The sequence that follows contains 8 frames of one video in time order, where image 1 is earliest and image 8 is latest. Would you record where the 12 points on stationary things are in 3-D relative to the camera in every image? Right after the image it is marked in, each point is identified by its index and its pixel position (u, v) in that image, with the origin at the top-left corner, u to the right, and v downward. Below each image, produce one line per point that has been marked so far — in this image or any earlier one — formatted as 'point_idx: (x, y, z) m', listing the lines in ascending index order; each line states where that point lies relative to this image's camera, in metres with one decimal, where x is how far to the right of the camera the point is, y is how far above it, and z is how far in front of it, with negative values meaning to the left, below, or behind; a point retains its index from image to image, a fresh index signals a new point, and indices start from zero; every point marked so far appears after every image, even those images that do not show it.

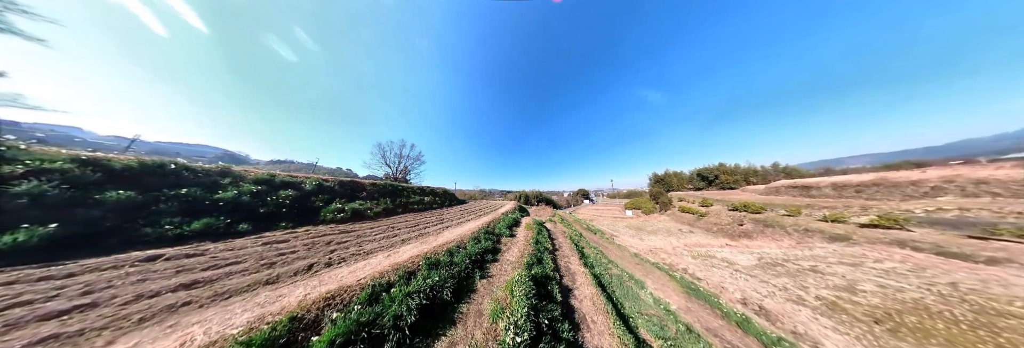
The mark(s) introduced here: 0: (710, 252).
0: (+15.7, -6.2, +13.0) m
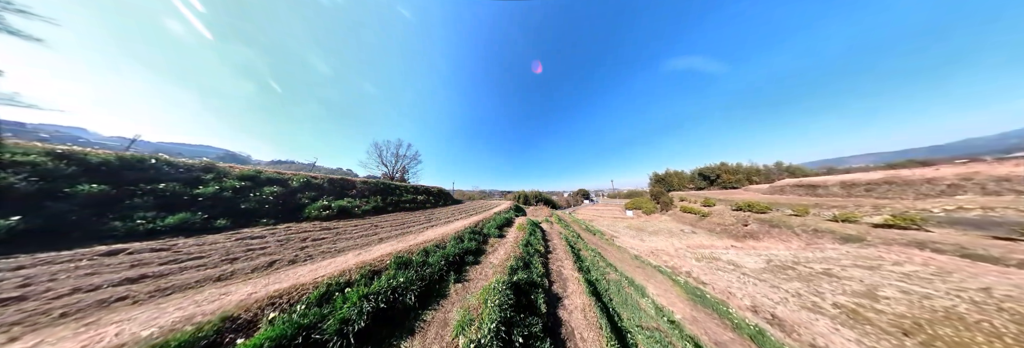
0: (+15.4, -6.1, +12.4) m
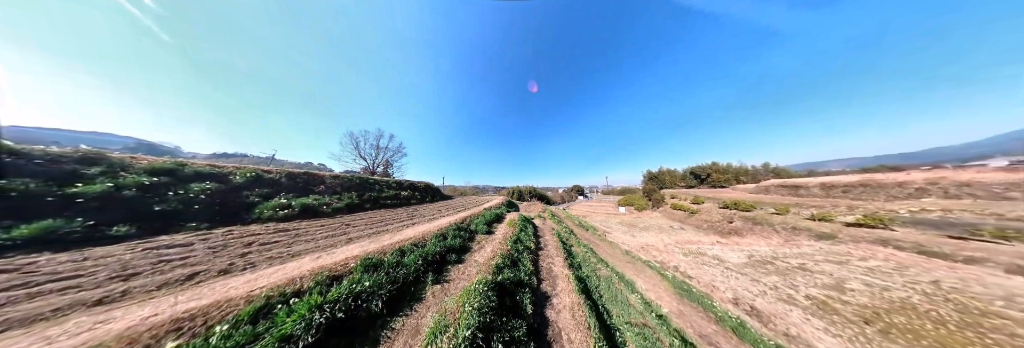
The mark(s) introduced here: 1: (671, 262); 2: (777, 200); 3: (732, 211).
0: (+15.1, -6.0, +13.0) m
1: (+10.0, -5.7, +10.2) m
2: (+31.3, -3.1, +19.6) m
3: (+26.6, -4.4, +20.0) m
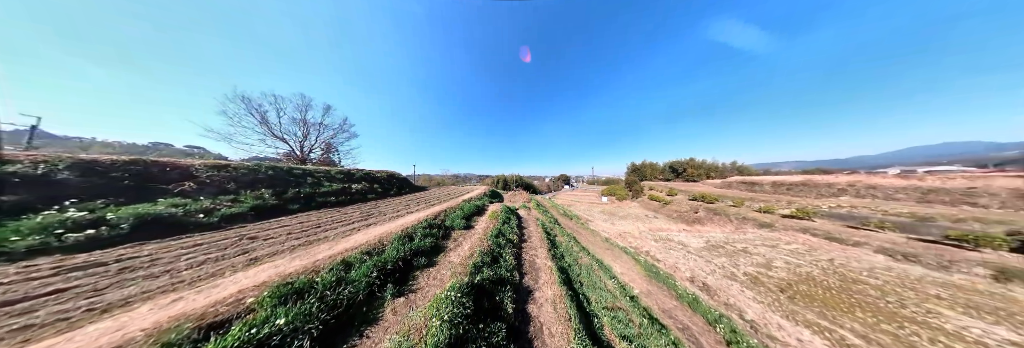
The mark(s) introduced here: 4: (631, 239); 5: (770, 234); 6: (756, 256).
0: (+14.3, -5.6, +15.0) m
1: (+9.4, -5.3, +11.8) m
2: (+30.2, -2.7, +22.3) m
3: (+25.4, -3.9, +22.5) m
4: (+9.9, -5.4, +13.7) m
5: (+21.3, -5.0, +13.6) m
6: (+15.2, -5.2, +10.2) m
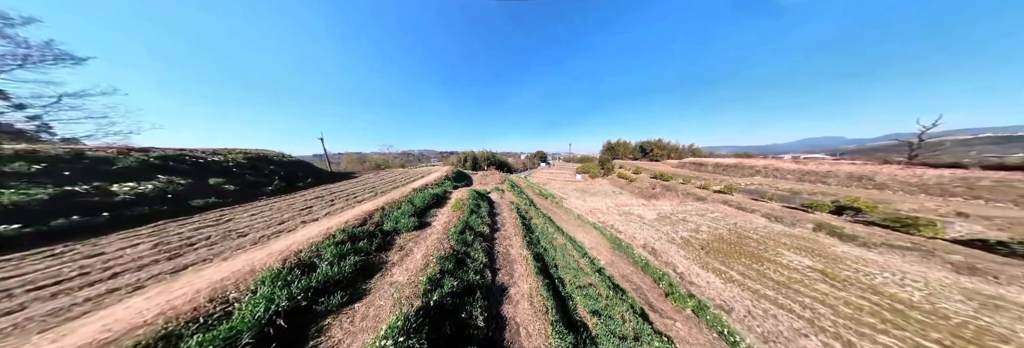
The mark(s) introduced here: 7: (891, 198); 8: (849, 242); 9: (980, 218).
0: (+12.7, -3.7, +17.7) m
1: (+8.3, -3.9, +14.0) m
2: (+27.7, +0.1, +26.4) m
3: (+22.9, -1.1, +26.2) m
4: (+8.5, -3.8, +16.0) m
5: (+19.9, -3.4, +17.2) m
6: (+14.2, -4.0, +13.1) m
7: (+27.3, -1.7, +11.8) m
8: (+21.5, -4.3, +10.6) m
9: (+25.6, -2.4, +9.1) m
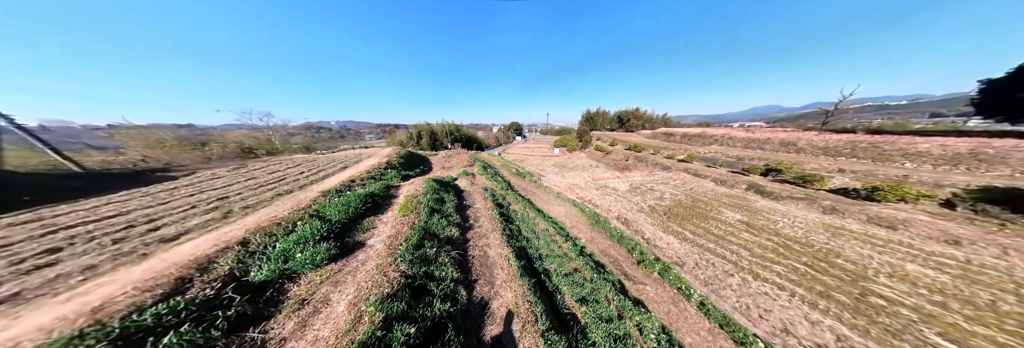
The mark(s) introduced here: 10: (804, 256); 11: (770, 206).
0: (+11.3, -0.9, +19.6) m
1: (+7.3, -2.0, +15.5) m
2: (+25.0, +5.1, +29.1) m
3: (+20.3, +3.6, +28.6) m
4: (+7.3, -1.5, +17.5) m
5: (+18.4, -0.1, +19.7) m
6: (+13.2, -1.8, +15.2) m
7: (+26.3, +1.3, +15.0) m
8: (+20.8, -1.9, +13.6) m
9: (+24.9, +0.1, +12.2) m
10: (+14.1, -4.0, +8.0) m
11: (+19.5, -2.5, +12.5) m
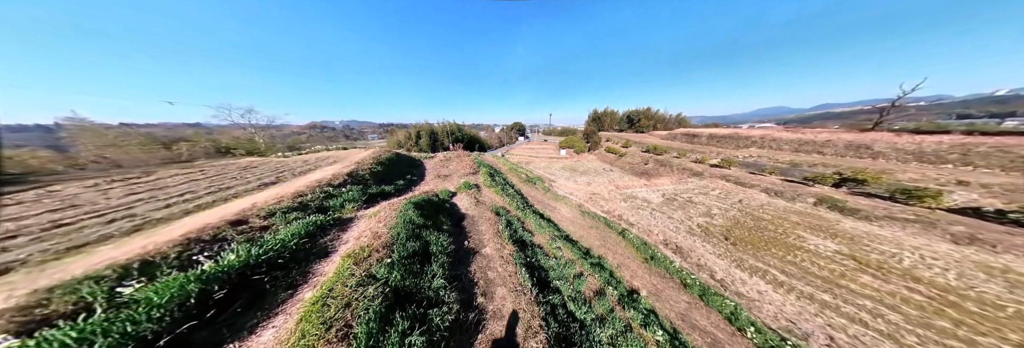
0: (+12.2, -1.7, +16.7) m
1: (+8.2, -2.6, +12.6) m
2: (+26.1, +4.3, +26.1) m
3: (+21.4, +2.8, +25.6) m
4: (+8.2, -2.2, +14.6) m
5: (+19.4, -0.9, +16.8) m
6: (+14.1, -2.5, +12.3) m
7: (+27.2, +0.5, +11.9) m
8: (+21.7, -2.6, +10.6) m
9: (+25.8, -0.7, +9.2) m
10: (+14.9, -4.7, +5.1) m
11: (+20.3, -3.2, +9.5) m
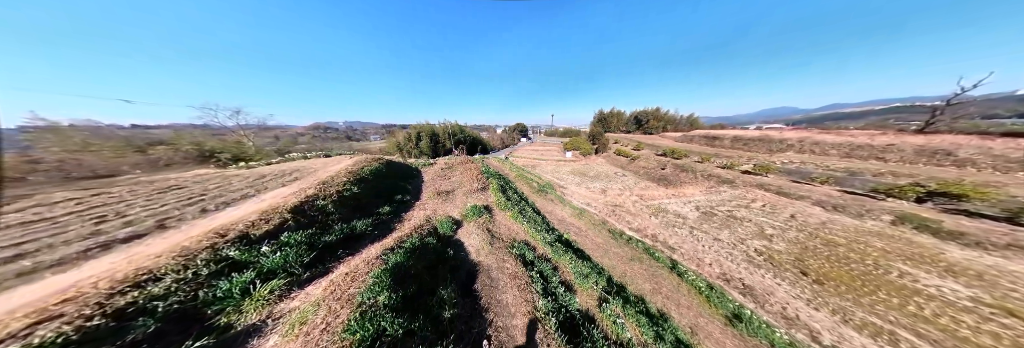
0: (+13.1, -2.4, +14.6) m
1: (+9.1, -3.4, +10.6) m
2: (+27.1, +3.4, +23.9) m
3: (+22.3, +2.0, +23.5) m
4: (+9.1, -3.0, +12.5) m
5: (+20.3, -1.7, +14.6) m
6: (+15.0, -3.2, +10.2) m
7: (+28.1, -0.3, +9.7) m
8: (+22.5, -3.4, +8.4) m
9: (+26.7, -1.4, +7.0) m
10: (+15.8, -5.4, +2.9) m
11: (+21.2, -4.0, +7.3) m
